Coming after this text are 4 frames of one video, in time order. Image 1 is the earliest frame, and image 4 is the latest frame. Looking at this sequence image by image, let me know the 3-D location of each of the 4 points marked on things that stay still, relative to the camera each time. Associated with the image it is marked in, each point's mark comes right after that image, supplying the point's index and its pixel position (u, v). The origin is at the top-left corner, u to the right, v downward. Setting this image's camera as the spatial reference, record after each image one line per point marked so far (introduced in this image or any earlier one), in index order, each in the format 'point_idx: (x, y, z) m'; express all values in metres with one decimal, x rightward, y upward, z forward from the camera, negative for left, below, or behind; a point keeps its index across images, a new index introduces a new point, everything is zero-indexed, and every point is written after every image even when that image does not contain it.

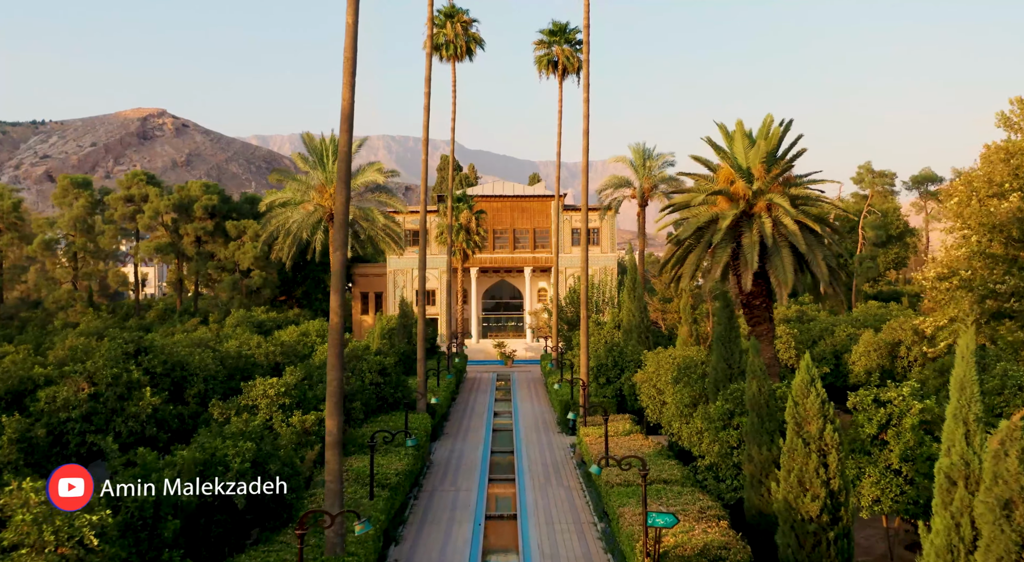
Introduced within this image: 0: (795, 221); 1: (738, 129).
0: (+5.7, +1.2, +16.8) m
1: (+4.8, +3.2, +17.7) m
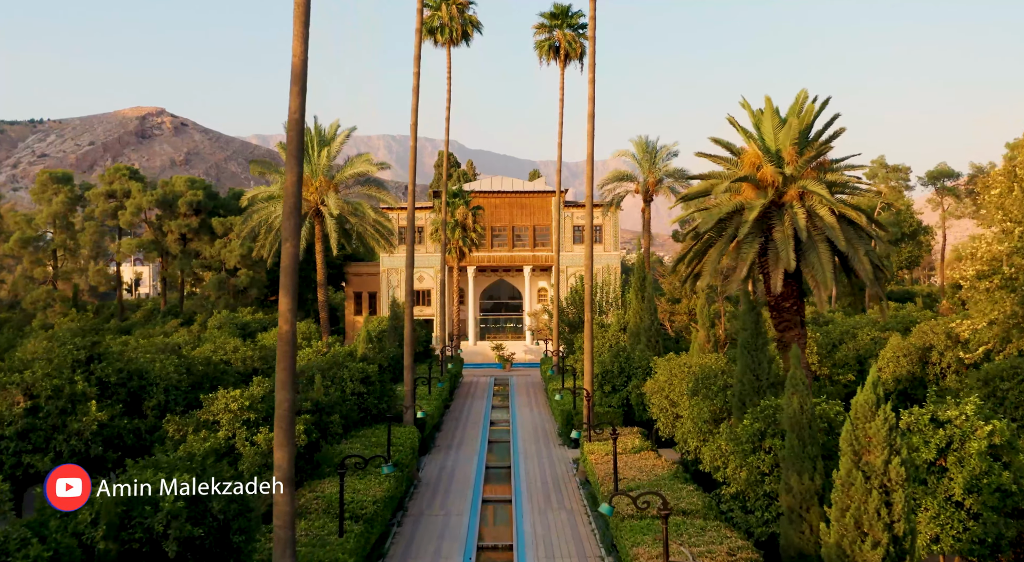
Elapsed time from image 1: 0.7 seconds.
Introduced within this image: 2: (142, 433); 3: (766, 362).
0: (+5.6, +1.2, +14.7) m
1: (+4.7, +3.2, +15.5) m
2: (-7.6, -3.1, +17.3) m
3: (+4.6, -1.5, +15.2) m
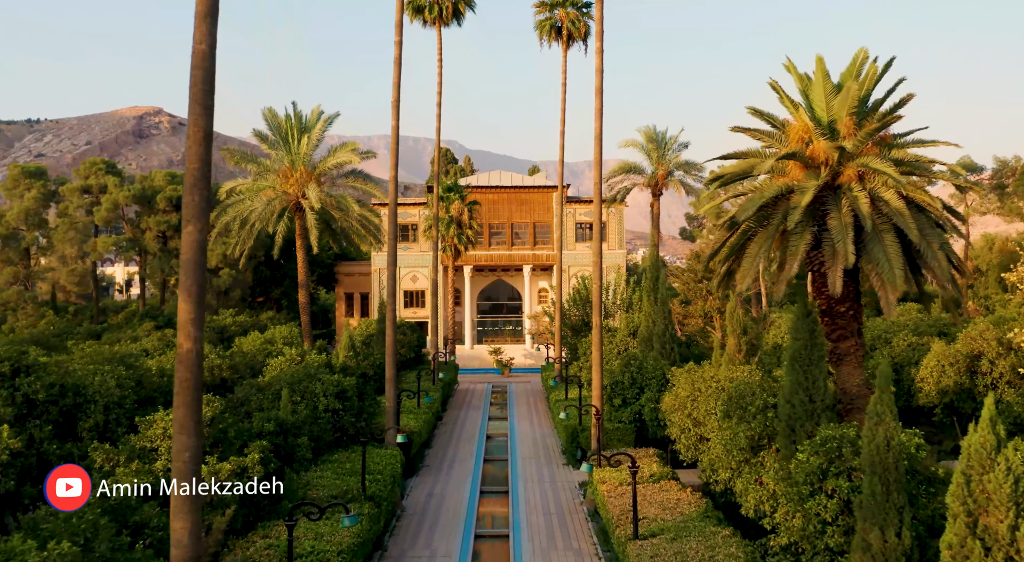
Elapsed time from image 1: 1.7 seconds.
0: (+5.5, +1.2, +12.0) m
1: (+4.7, +3.2, +12.8) m
2: (-7.7, -3.1, +14.6) m
3: (+4.5, -1.5, +12.5) m
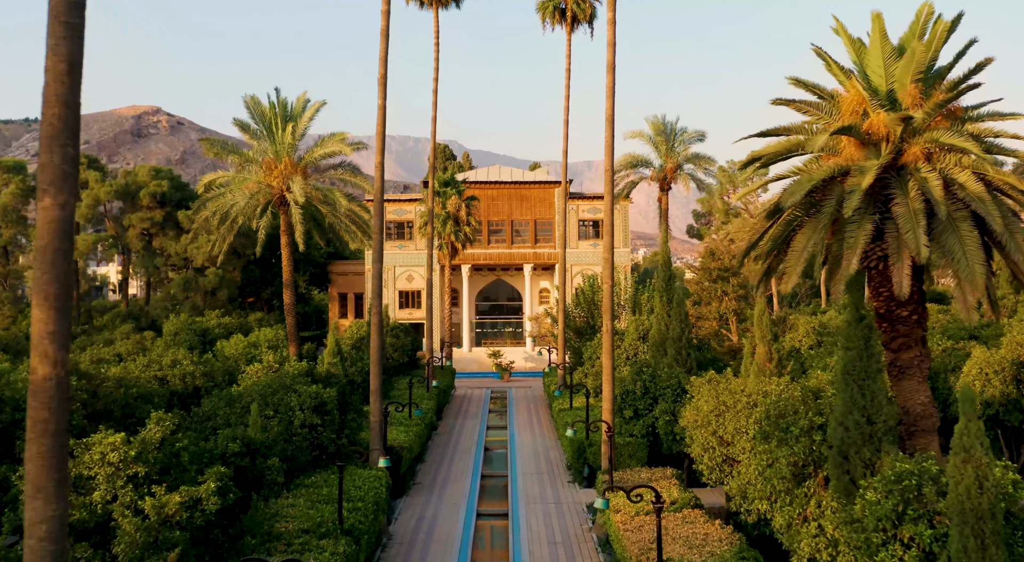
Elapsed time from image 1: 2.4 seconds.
0: (+5.6, +1.2, +10.0) m
1: (+4.7, +3.2, +10.8) m
2: (-7.7, -3.1, +12.6) m
3: (+4.6, -1.4, +10.5) m
